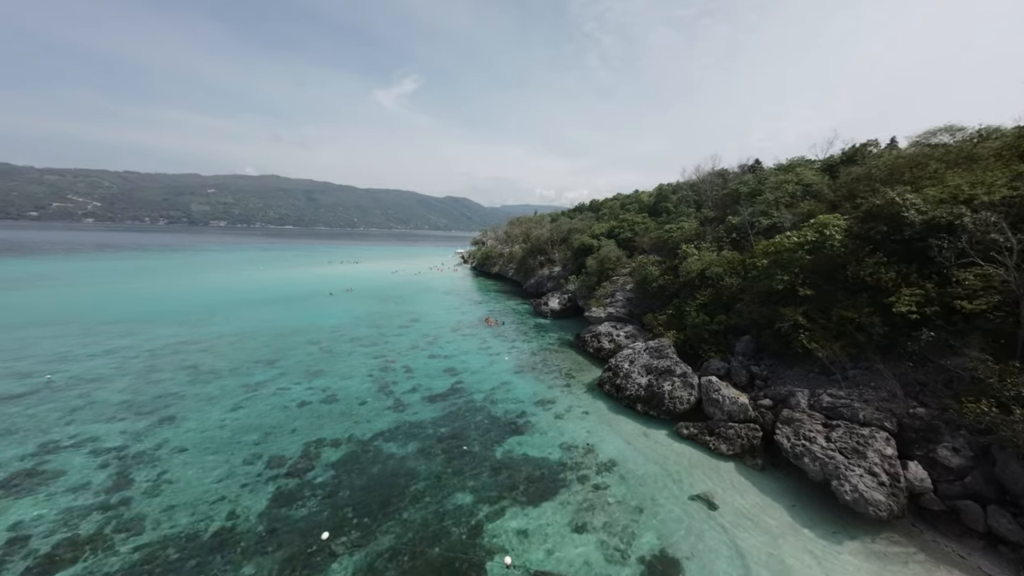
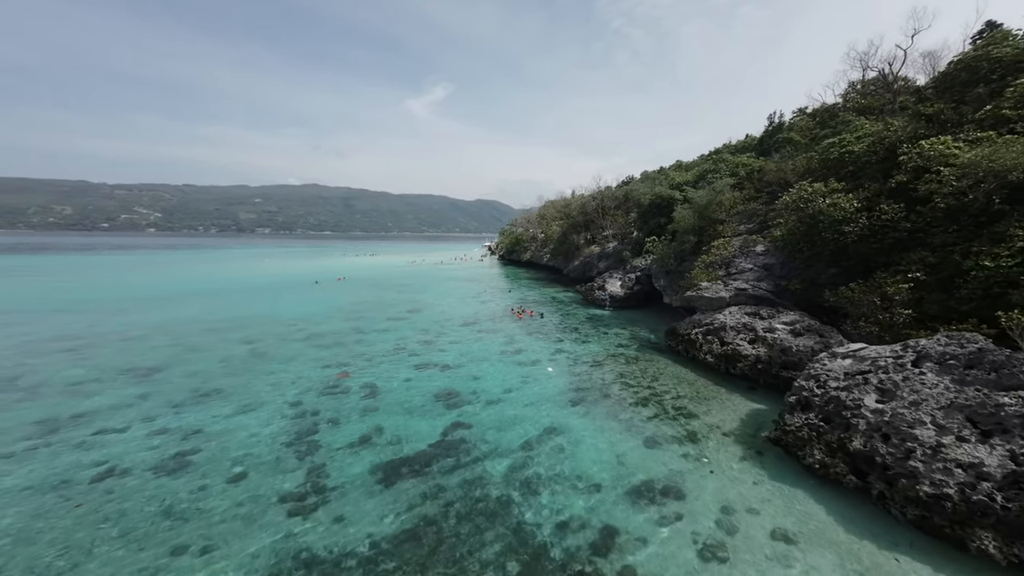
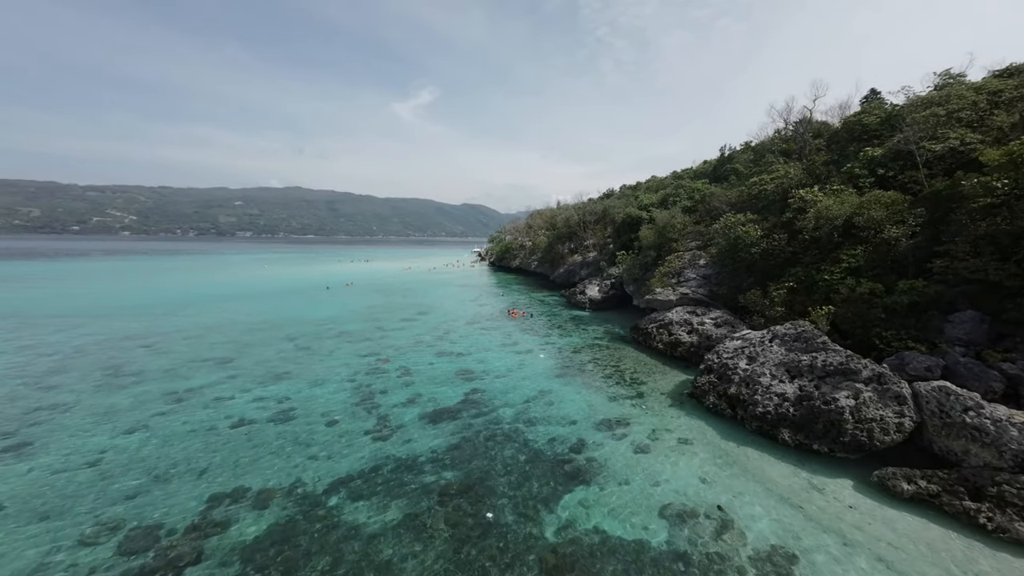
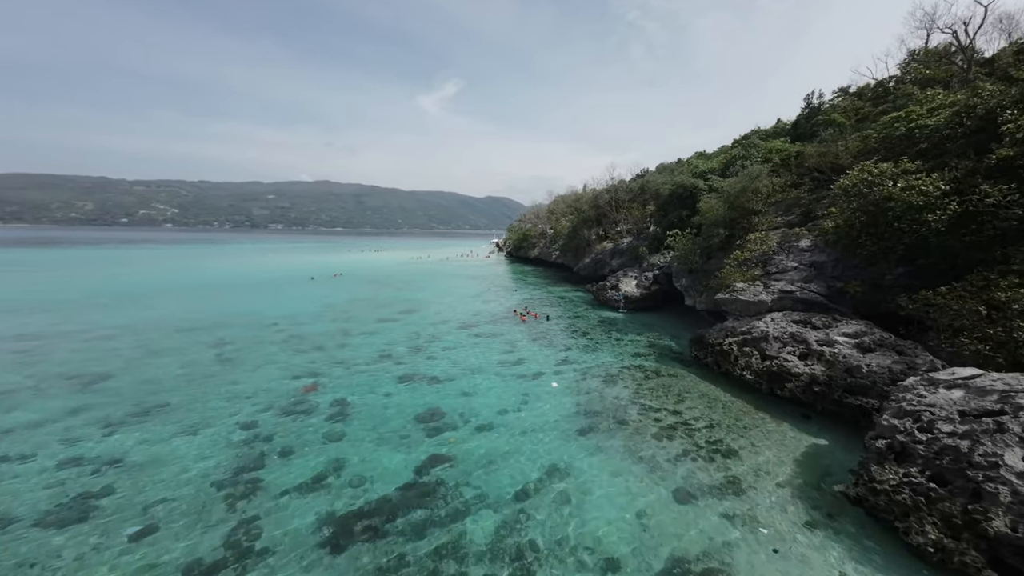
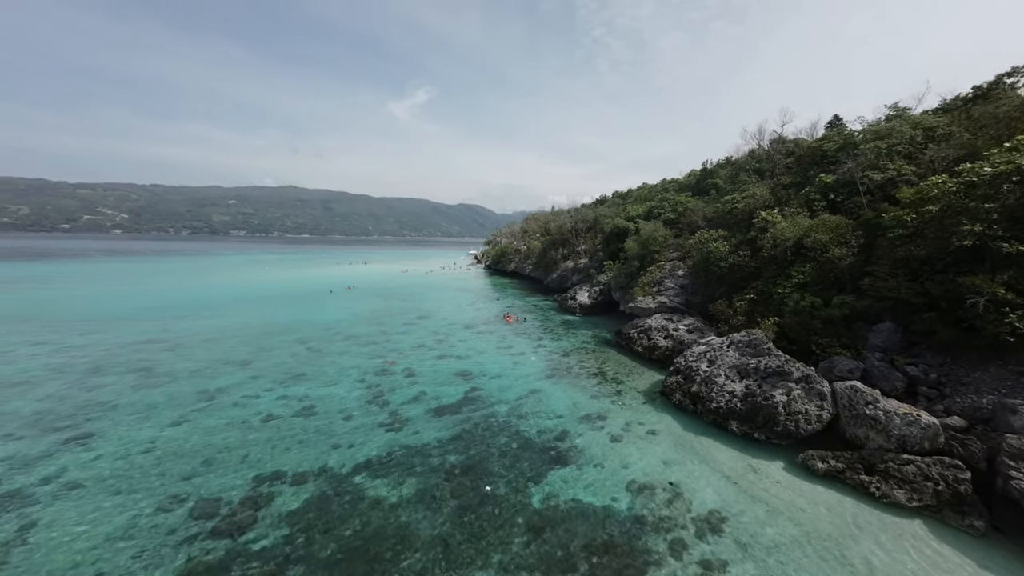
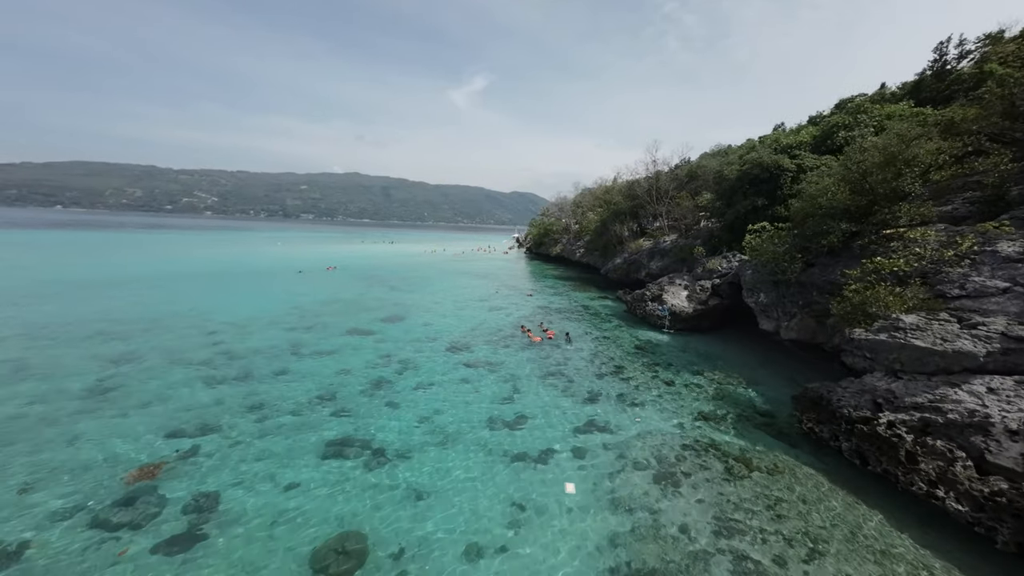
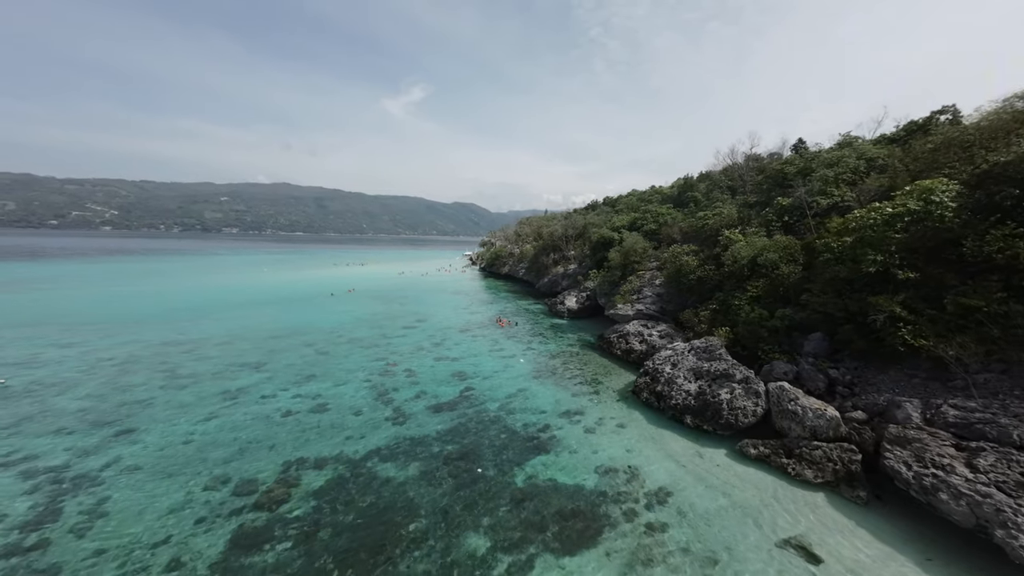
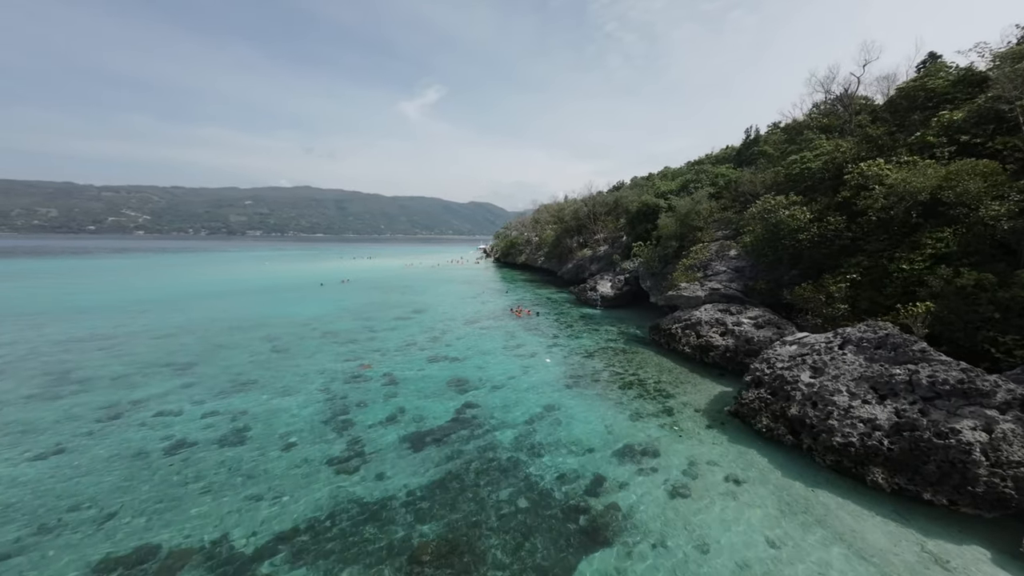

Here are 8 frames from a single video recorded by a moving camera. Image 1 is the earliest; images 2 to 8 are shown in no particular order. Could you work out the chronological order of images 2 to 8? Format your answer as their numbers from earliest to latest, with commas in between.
7, 5, 3, 8, 2, 4, 6
